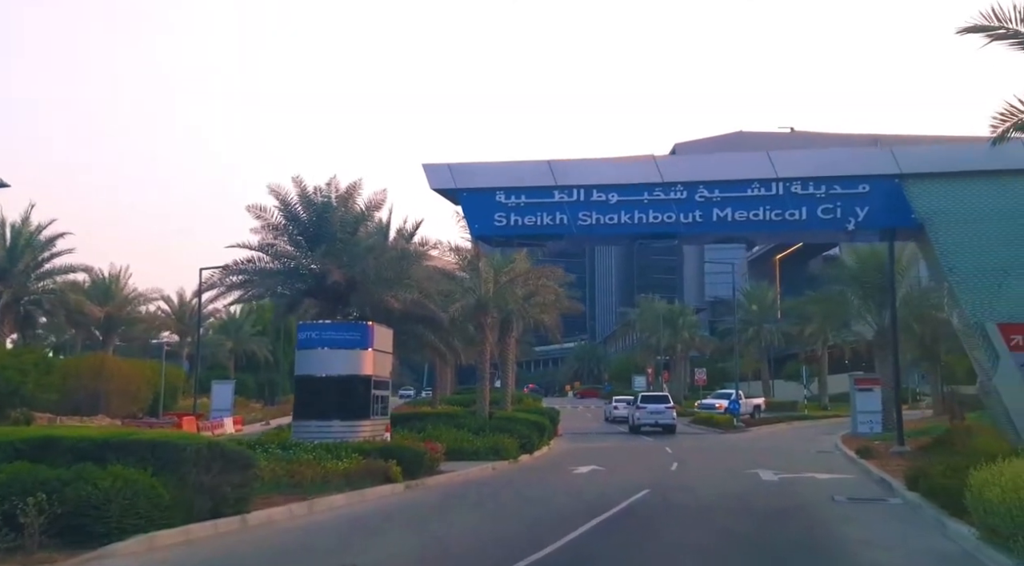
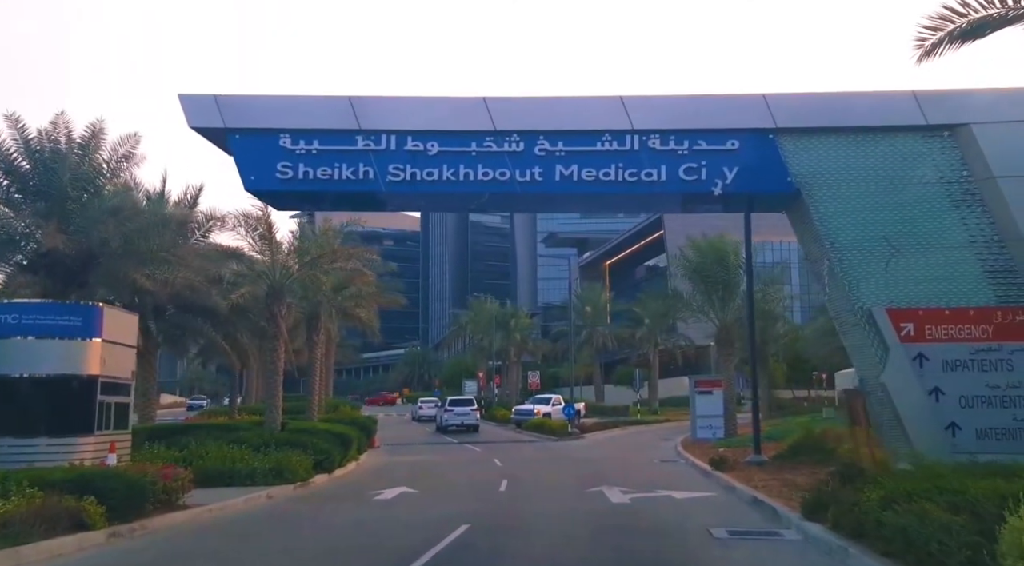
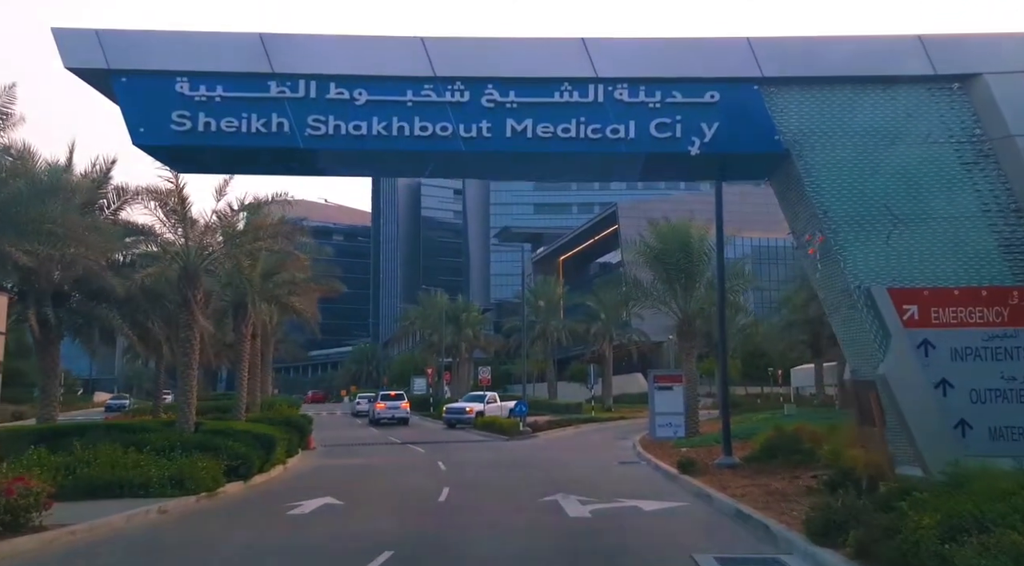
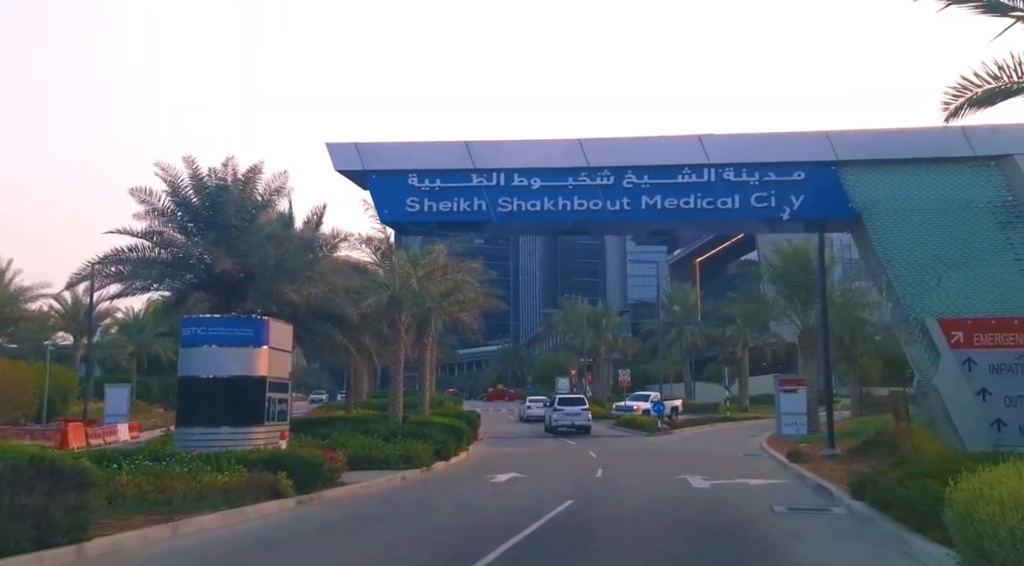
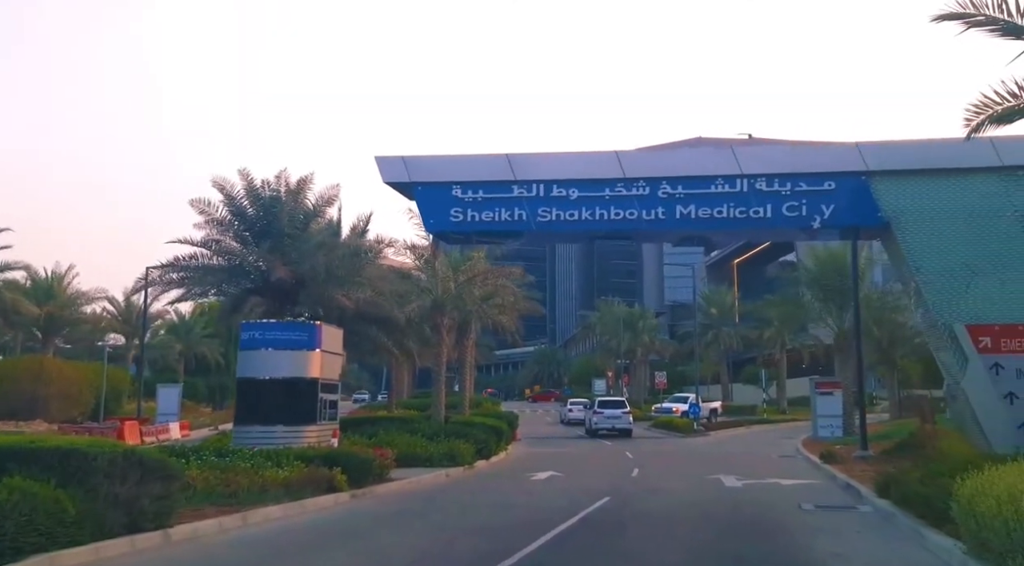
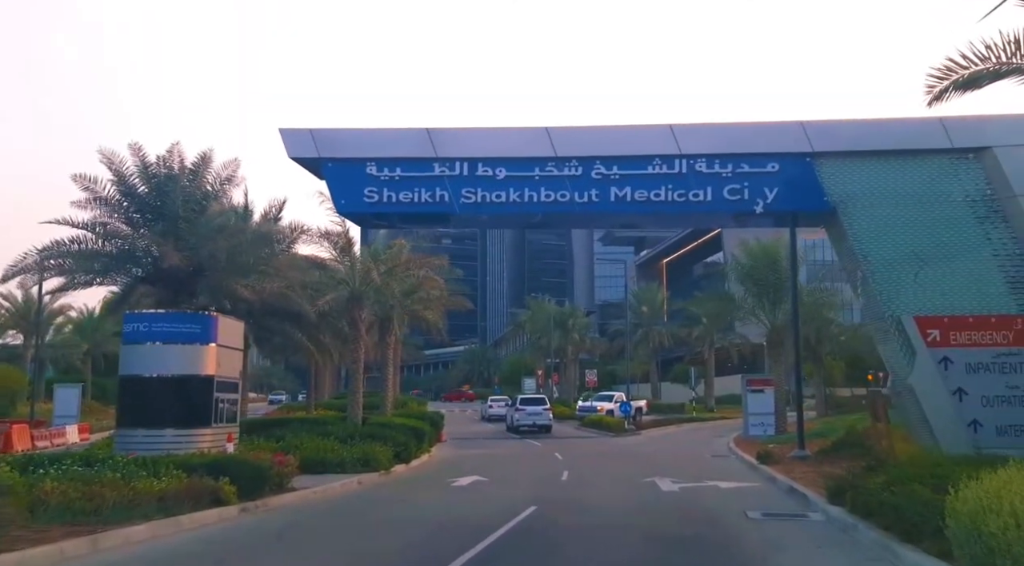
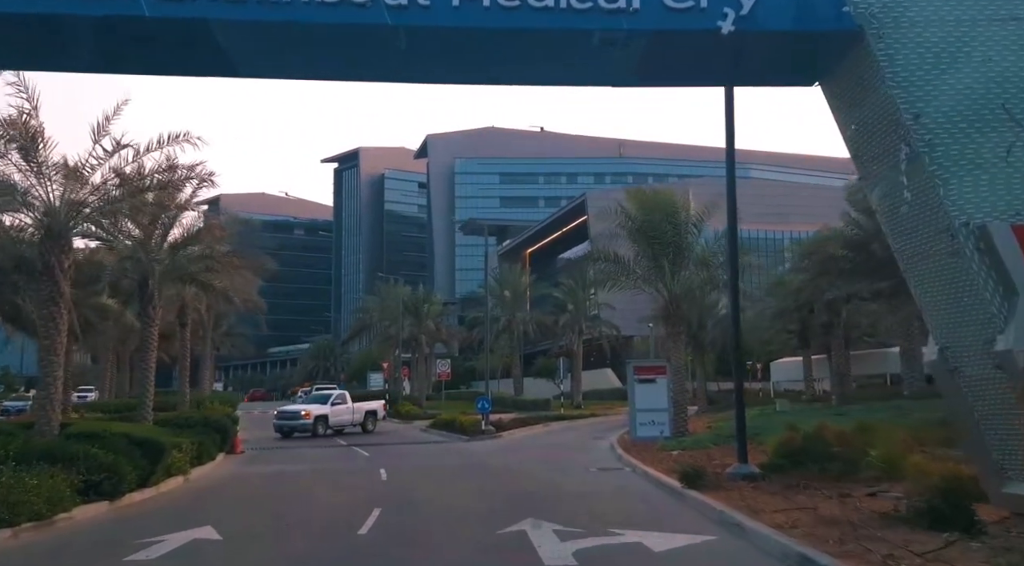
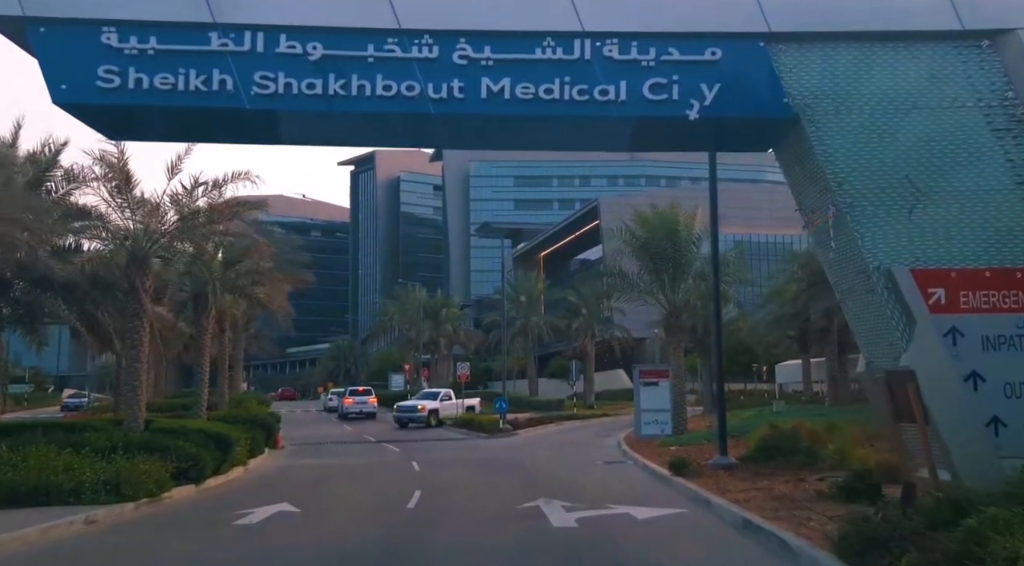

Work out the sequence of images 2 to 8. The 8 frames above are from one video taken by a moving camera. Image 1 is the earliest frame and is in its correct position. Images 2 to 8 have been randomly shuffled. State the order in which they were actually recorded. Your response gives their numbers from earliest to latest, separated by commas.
5, 4, 6, 2, 3, 8, 7
